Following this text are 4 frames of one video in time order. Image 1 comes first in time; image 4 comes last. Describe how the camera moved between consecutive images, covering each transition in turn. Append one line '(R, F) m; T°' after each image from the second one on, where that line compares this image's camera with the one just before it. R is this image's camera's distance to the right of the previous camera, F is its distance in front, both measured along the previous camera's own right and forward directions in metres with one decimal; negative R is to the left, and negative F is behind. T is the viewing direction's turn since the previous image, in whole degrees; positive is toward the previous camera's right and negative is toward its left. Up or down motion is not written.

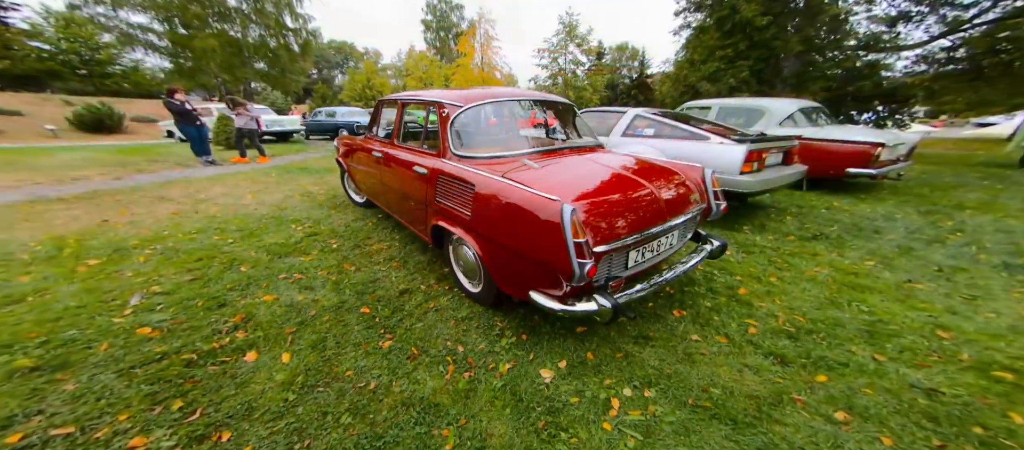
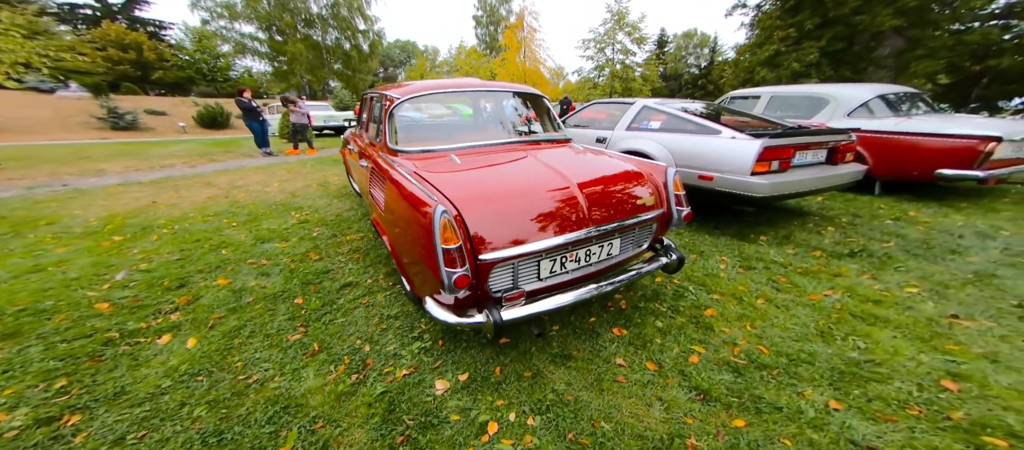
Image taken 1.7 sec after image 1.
(+0.8, +0.2) m; -9°
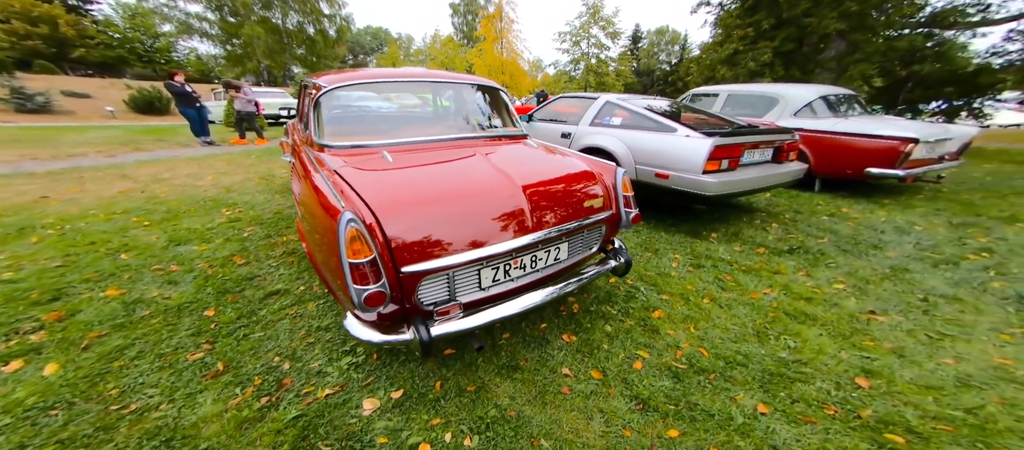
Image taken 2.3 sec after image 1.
(+0.2, +0.1) m; +5°
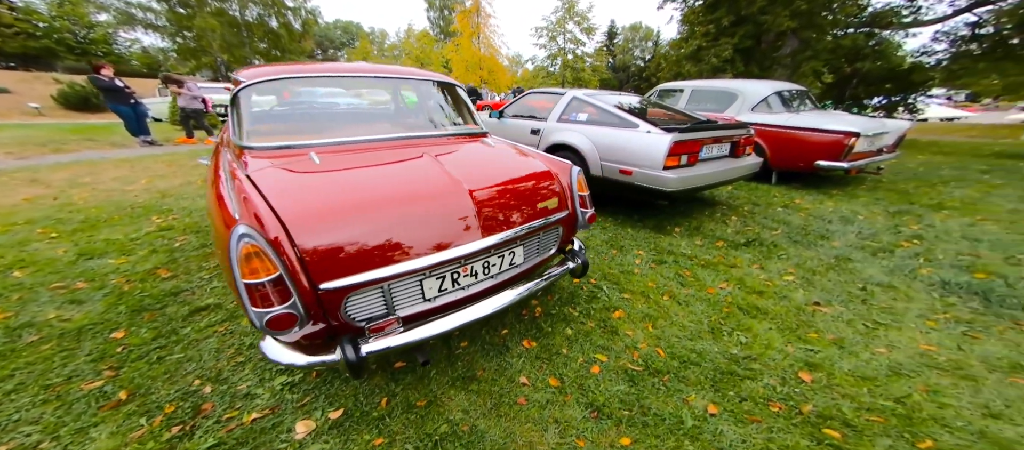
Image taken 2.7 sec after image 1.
(+0.2, +0.1) m; +4°
